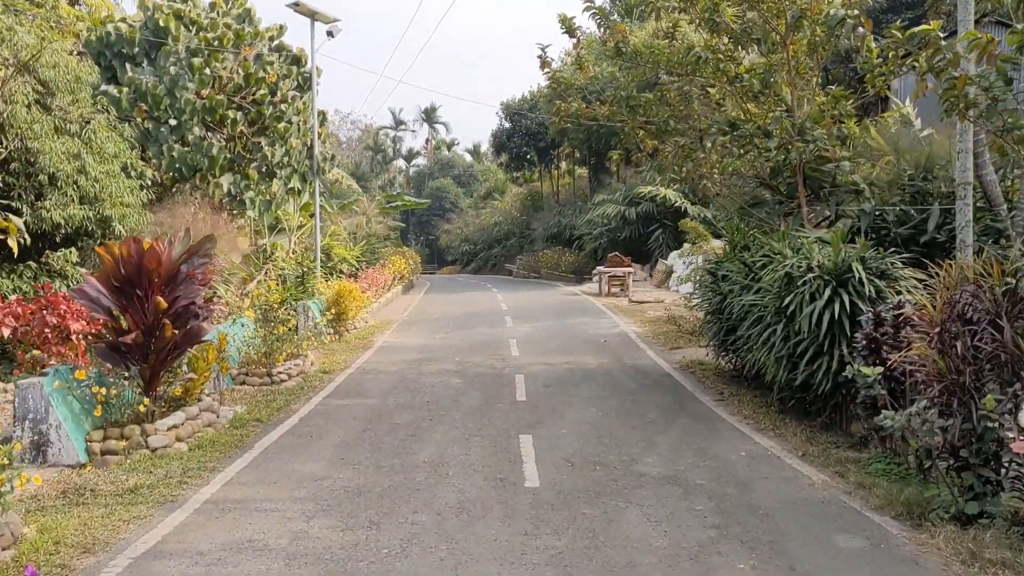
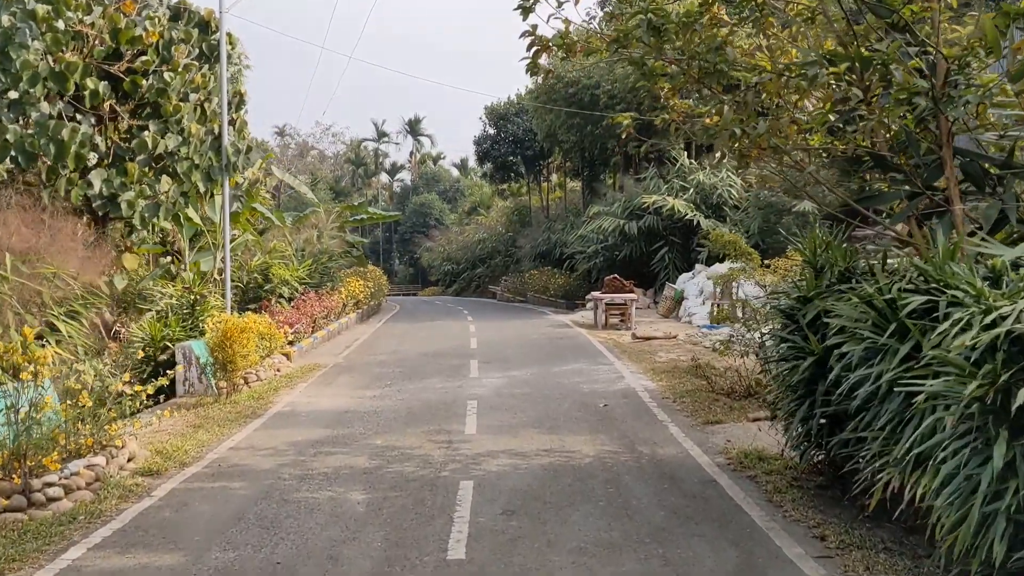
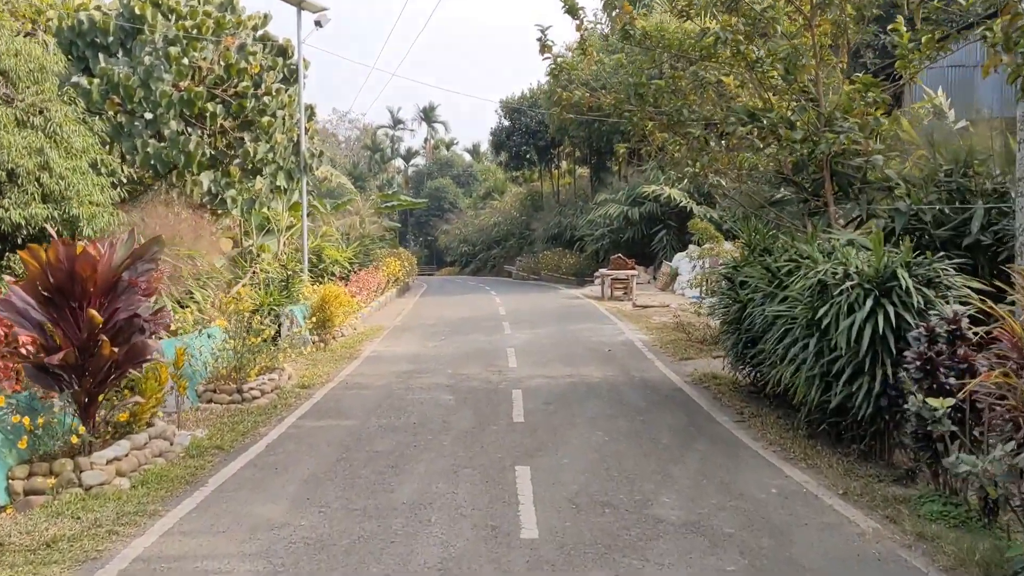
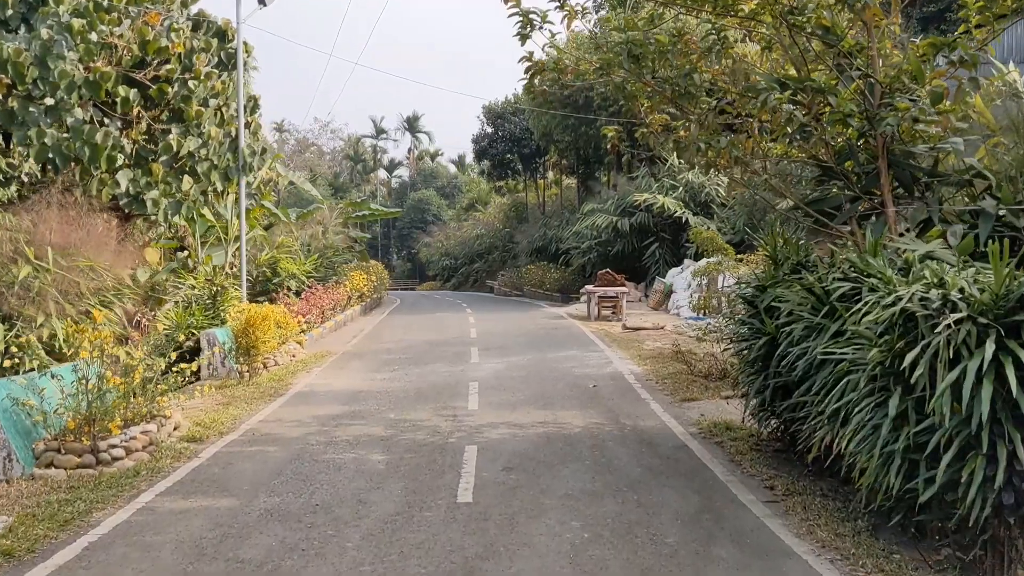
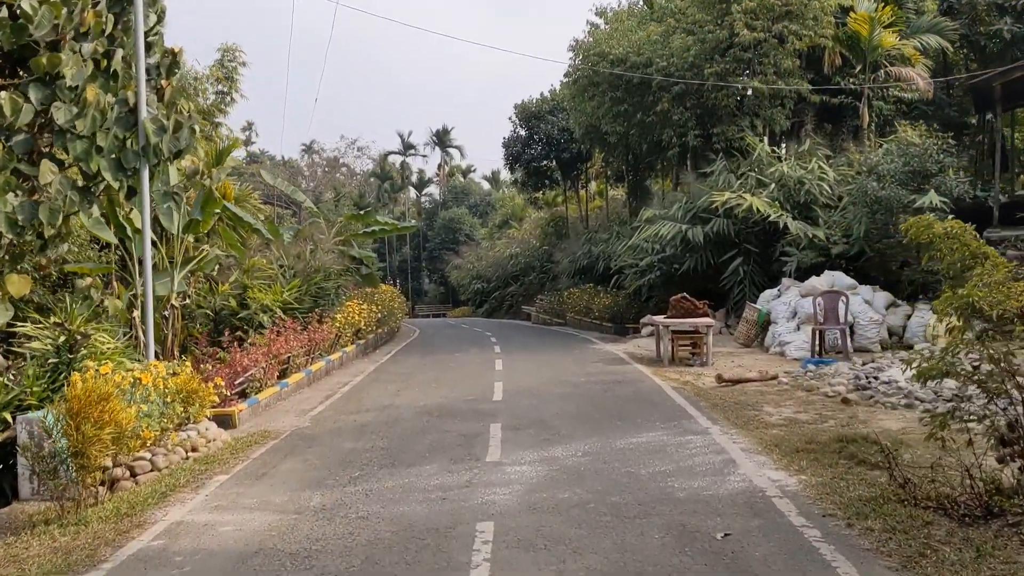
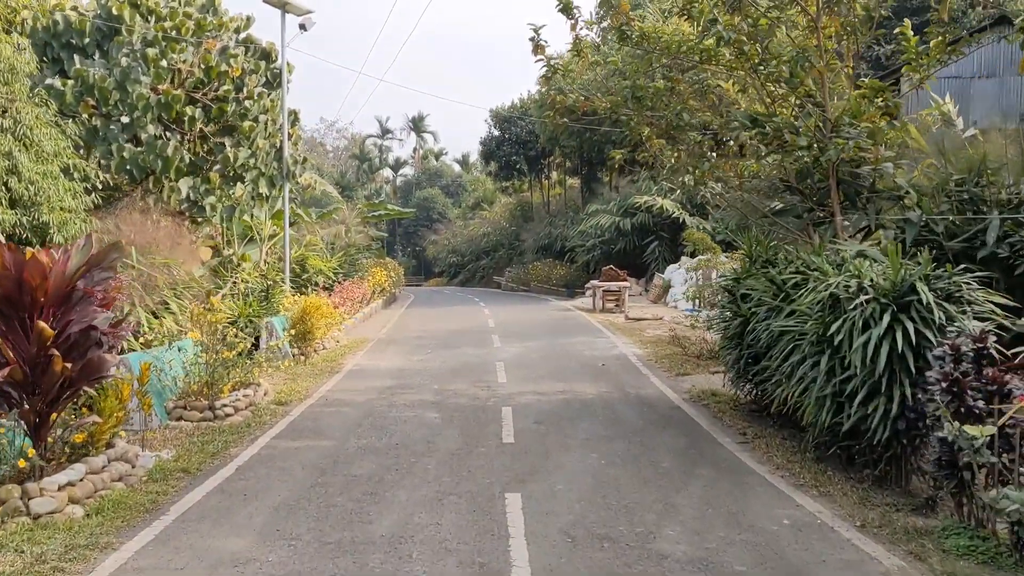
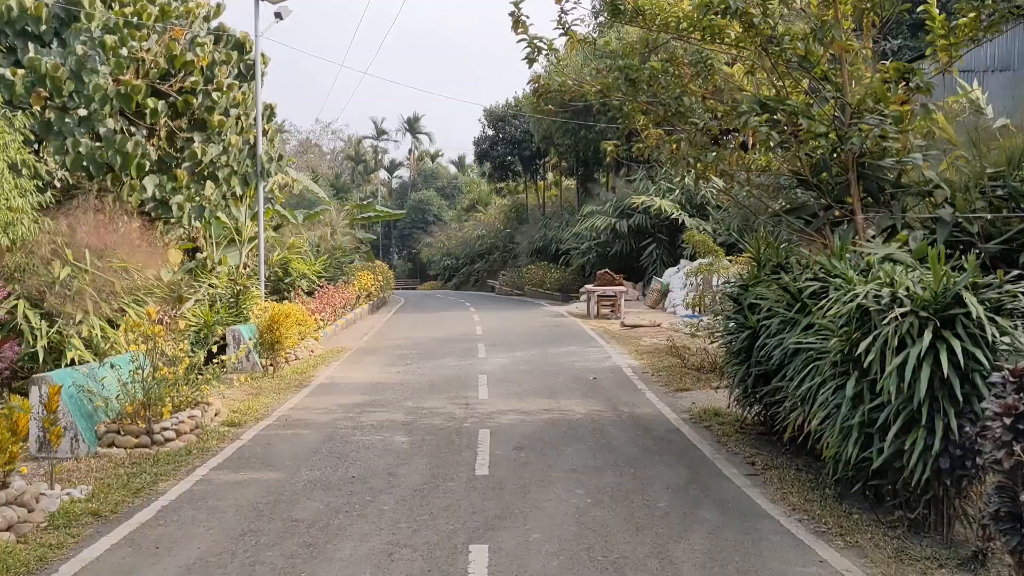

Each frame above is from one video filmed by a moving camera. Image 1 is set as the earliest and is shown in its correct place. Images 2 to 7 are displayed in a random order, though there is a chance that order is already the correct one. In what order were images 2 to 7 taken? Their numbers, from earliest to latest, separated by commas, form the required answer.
3, 6, 7, 4, 2, 5
